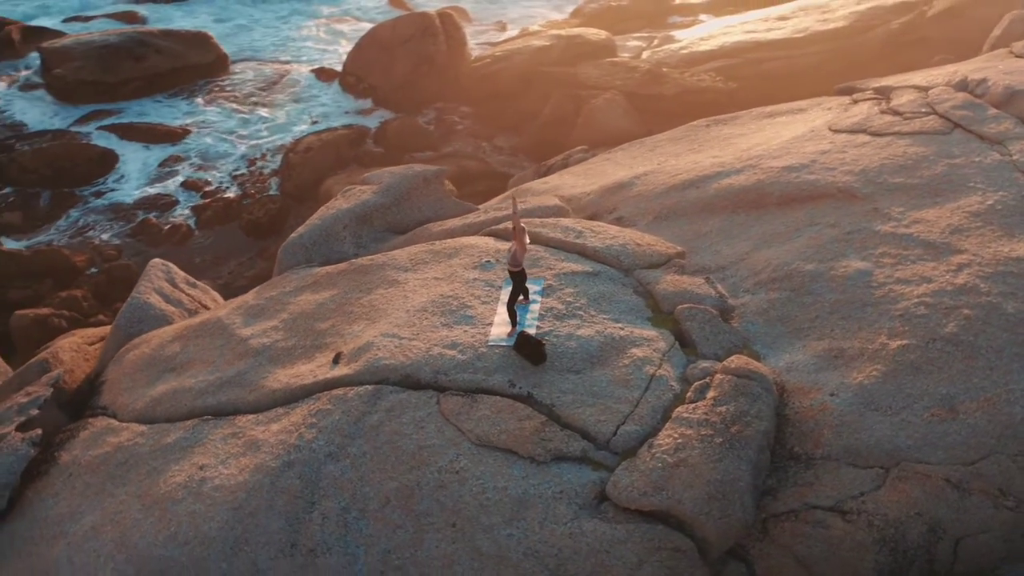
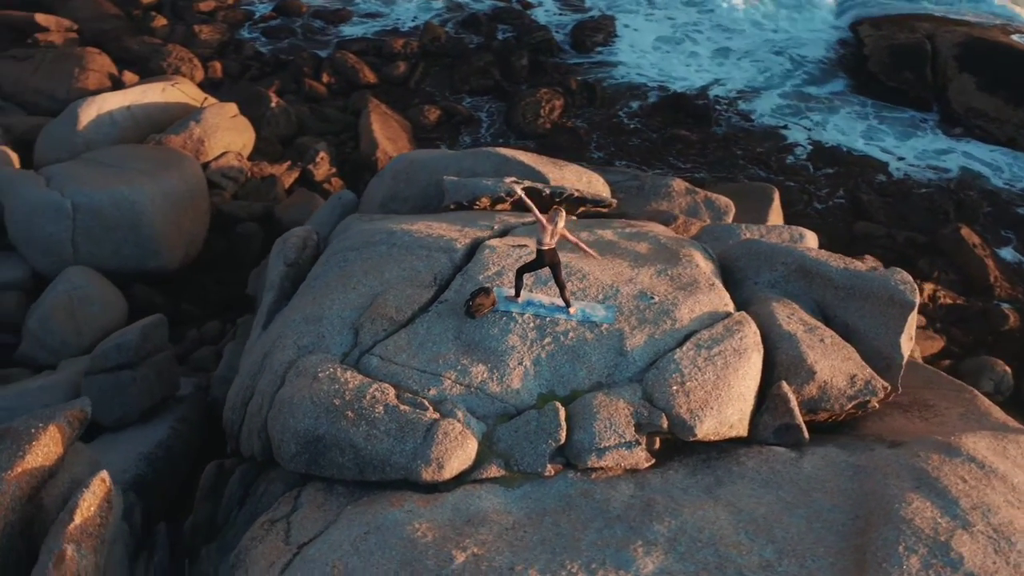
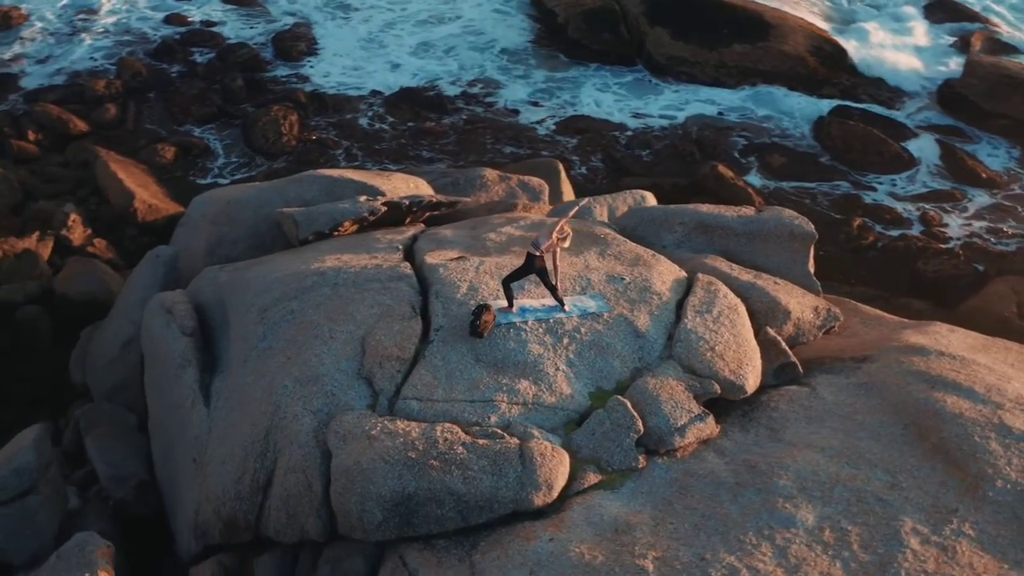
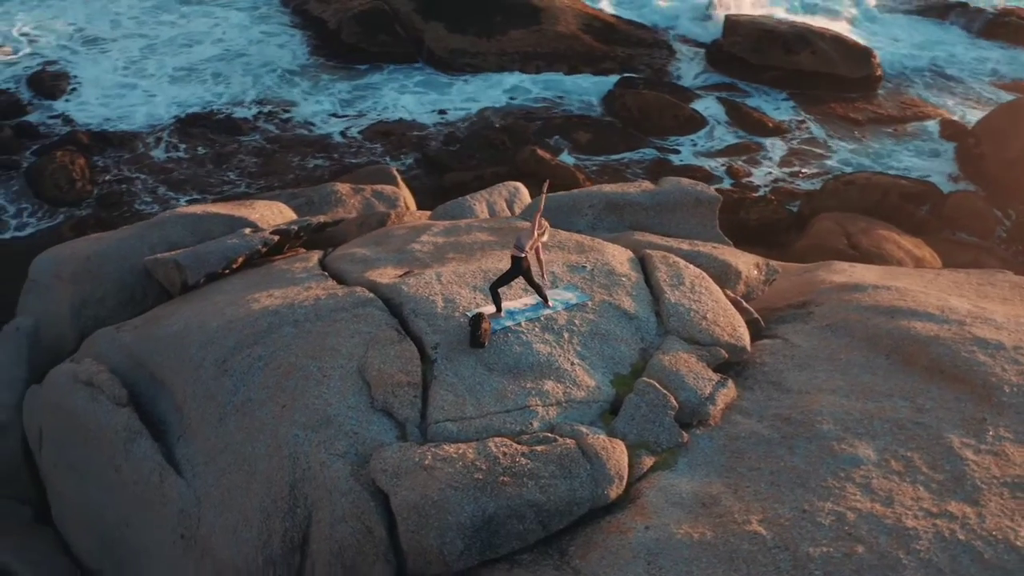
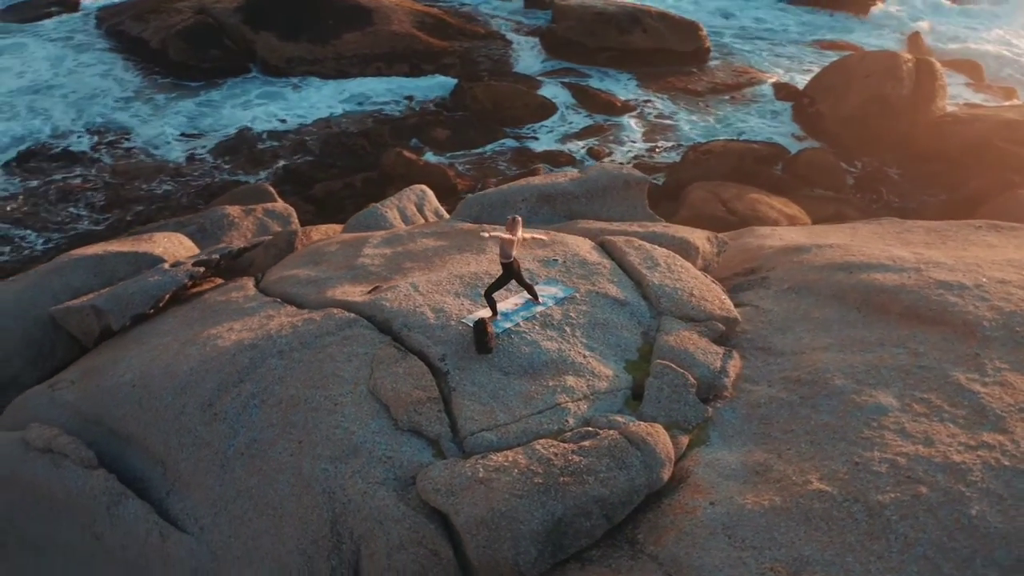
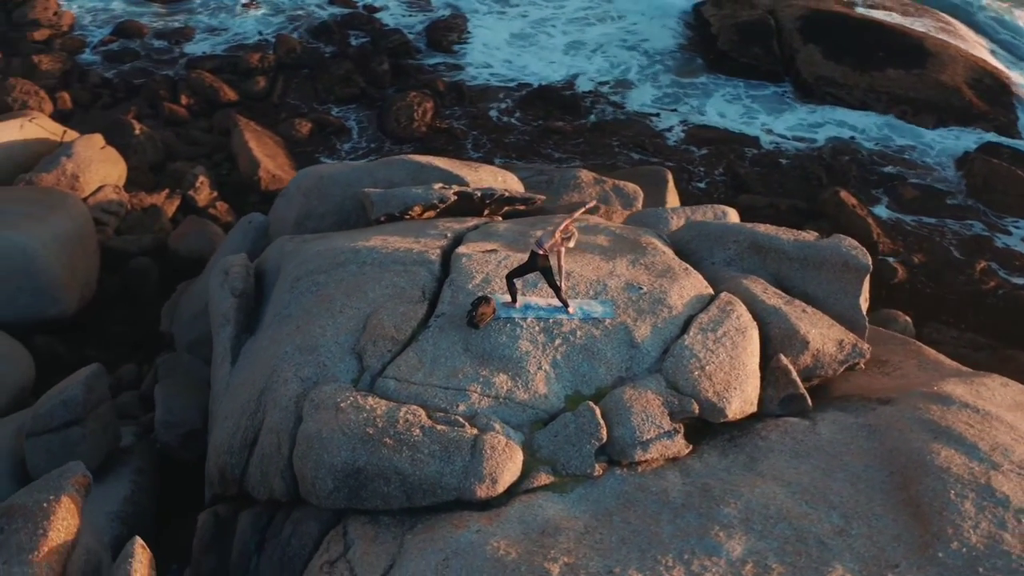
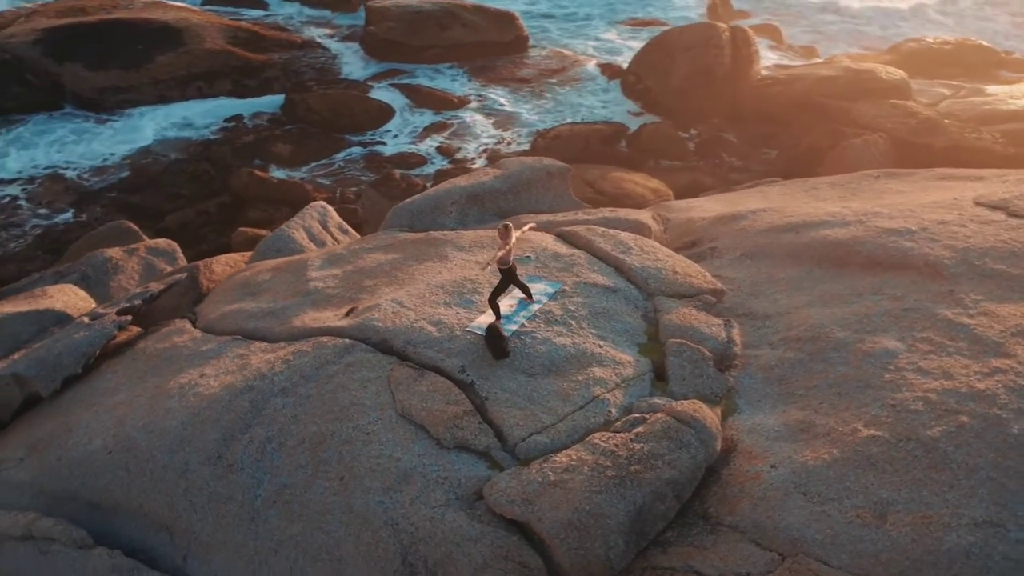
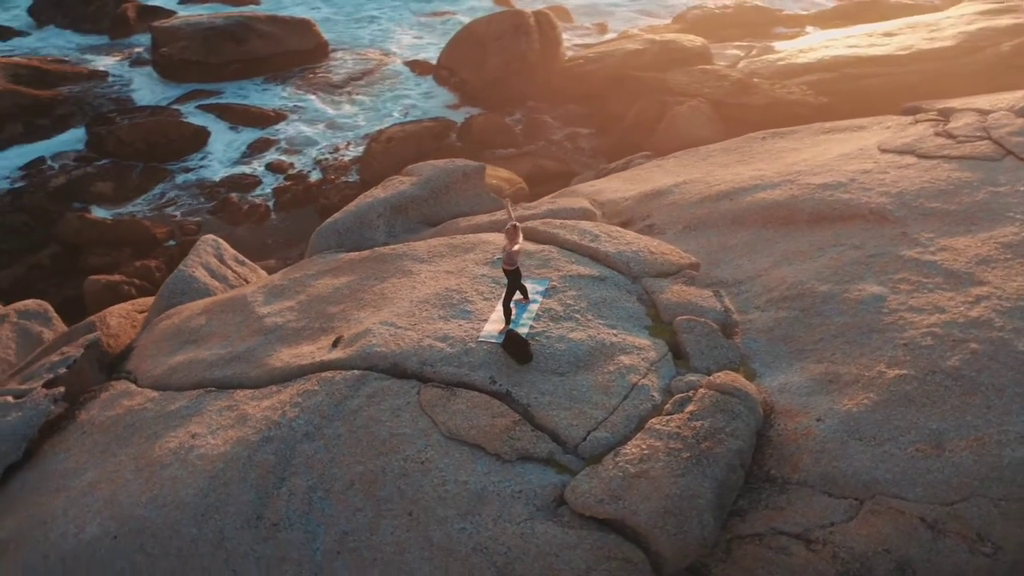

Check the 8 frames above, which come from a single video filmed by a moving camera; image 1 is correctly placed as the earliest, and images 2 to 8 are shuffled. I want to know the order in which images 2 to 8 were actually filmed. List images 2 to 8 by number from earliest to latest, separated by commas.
8, 7, 5, 4, 3, 6, 2
